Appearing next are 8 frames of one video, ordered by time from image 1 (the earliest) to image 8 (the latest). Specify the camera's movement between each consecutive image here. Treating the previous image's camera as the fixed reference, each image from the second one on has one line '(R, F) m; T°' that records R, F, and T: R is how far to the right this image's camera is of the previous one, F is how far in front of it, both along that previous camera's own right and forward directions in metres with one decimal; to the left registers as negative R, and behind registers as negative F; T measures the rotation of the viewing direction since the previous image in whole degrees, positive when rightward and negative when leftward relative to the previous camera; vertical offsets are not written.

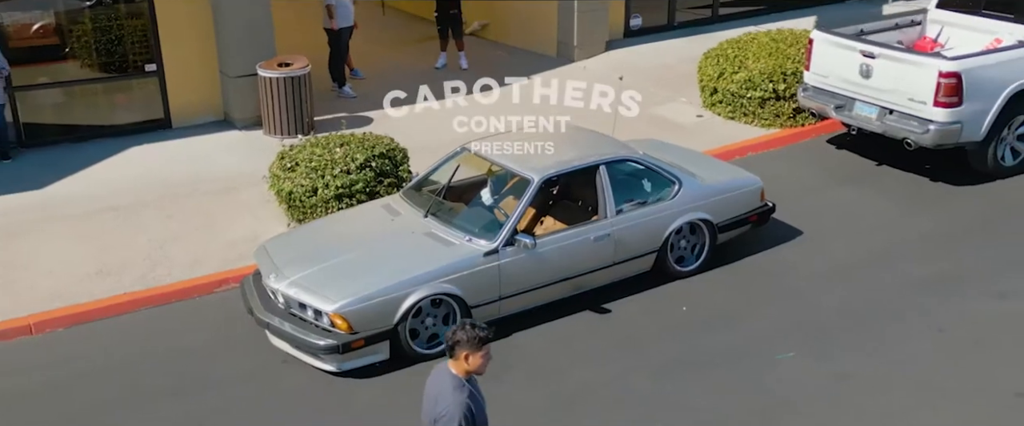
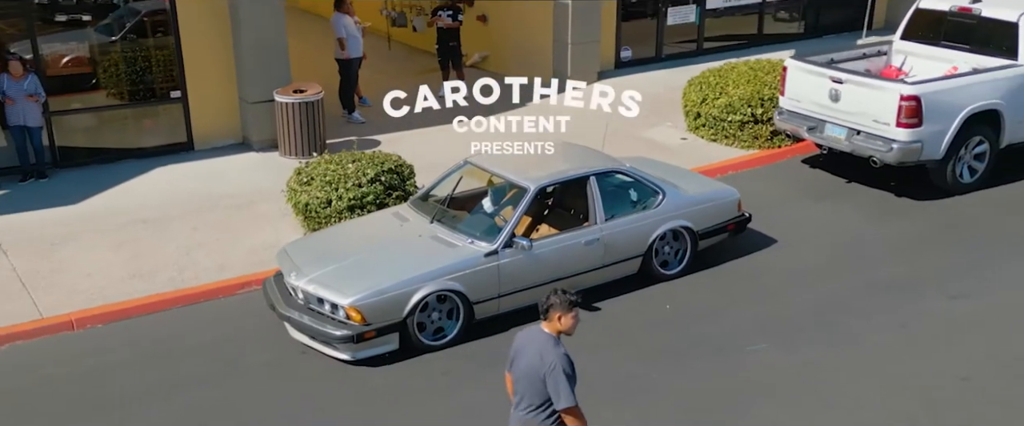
(0.0, -0.6) m; 0°
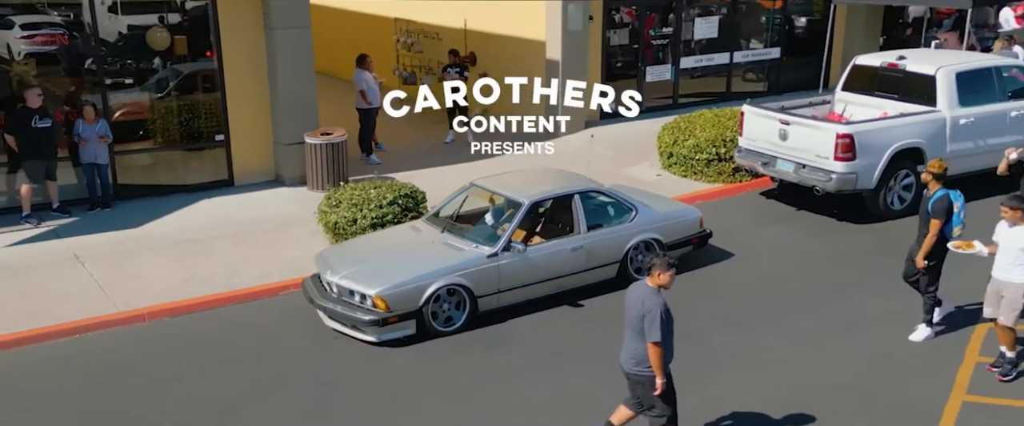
(0.0, -1.4) m; 0°
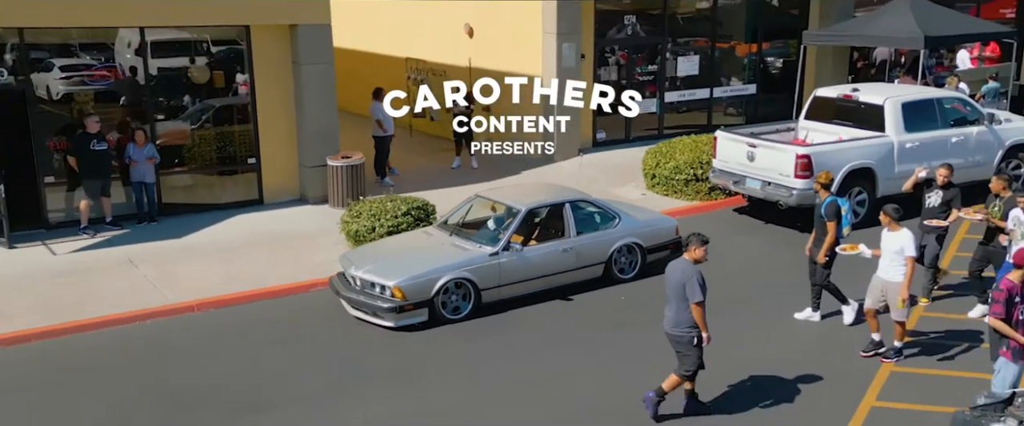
(0.0, -1.3) m; 0°
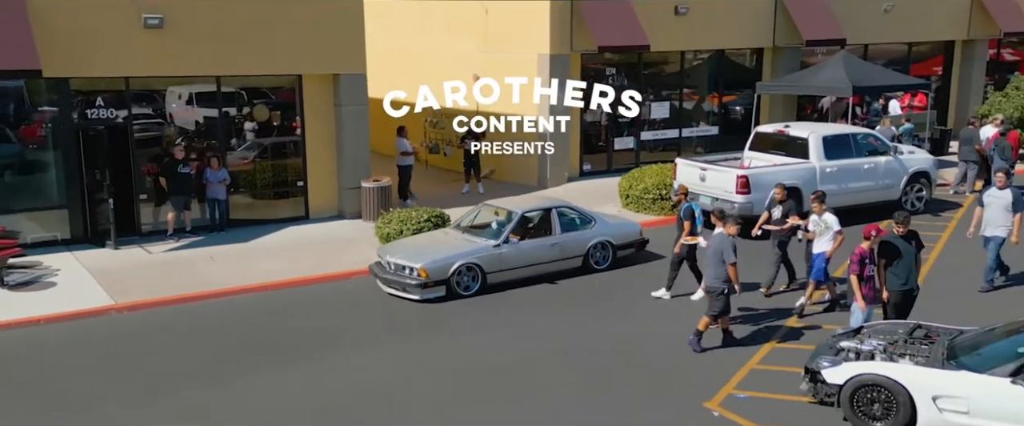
(+0.1, -2.8) m; 0°
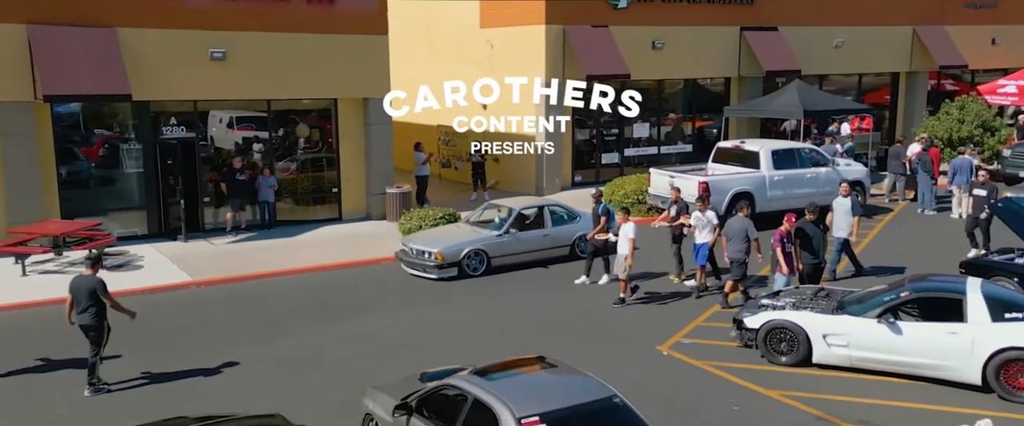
(+0.1, -2.8) m; 0°
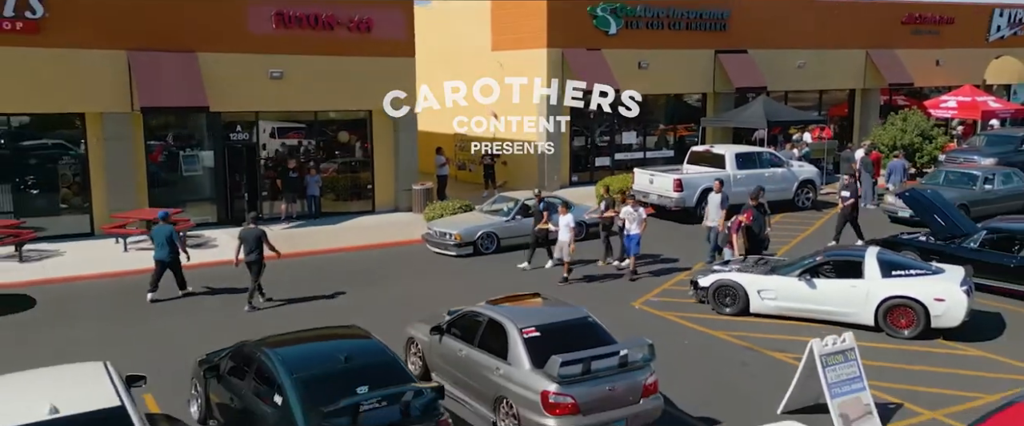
(+0.1, -3.3) m; -1°
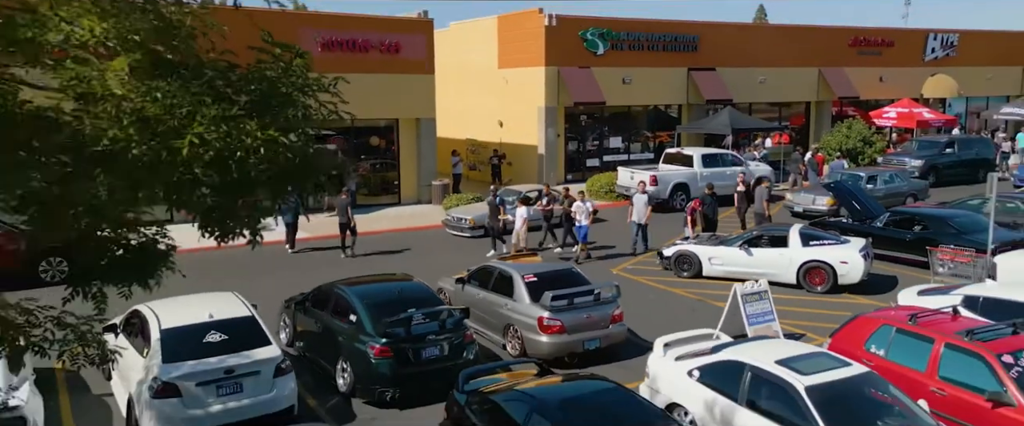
(0.0, -4.1) m; 0°
